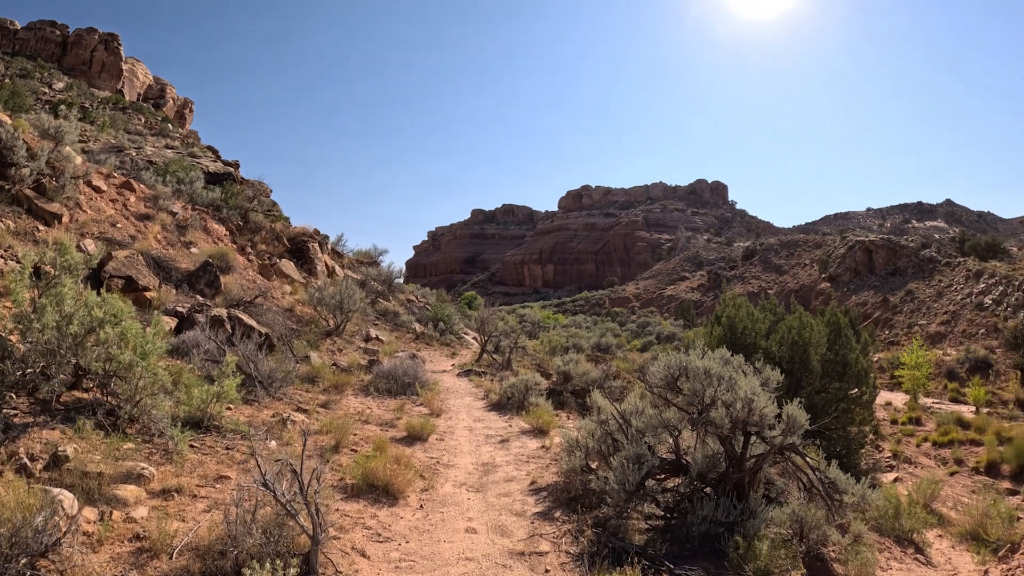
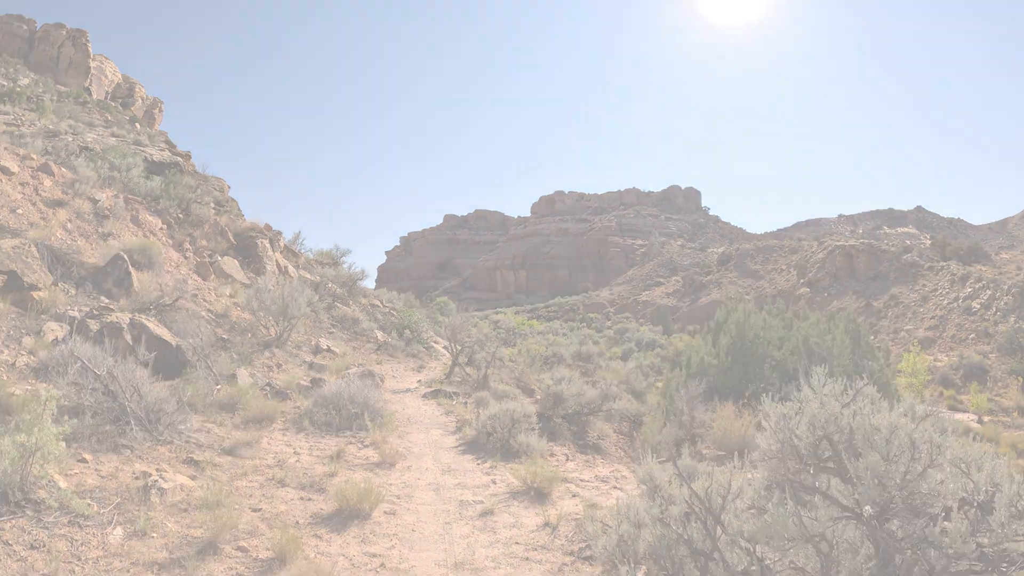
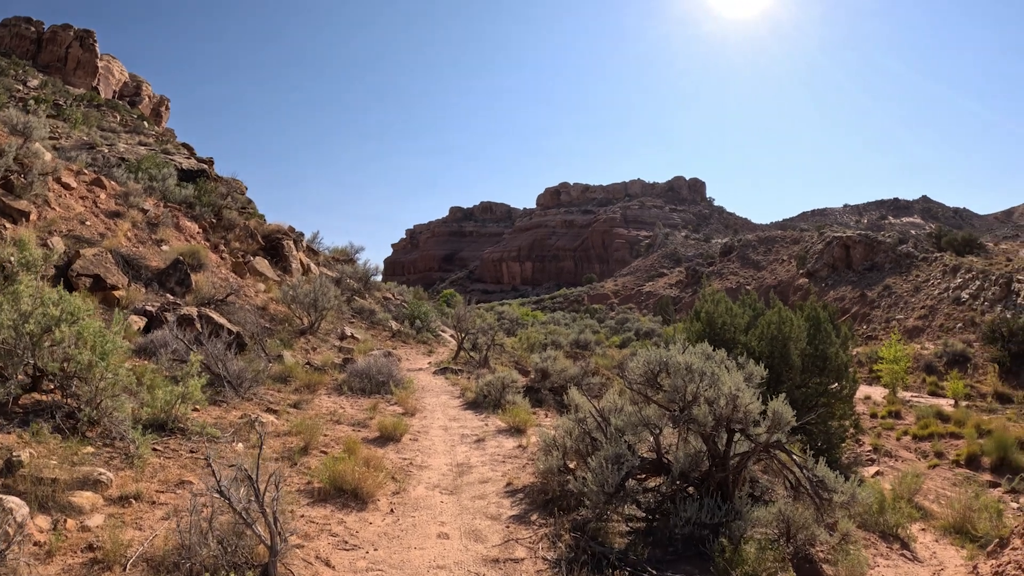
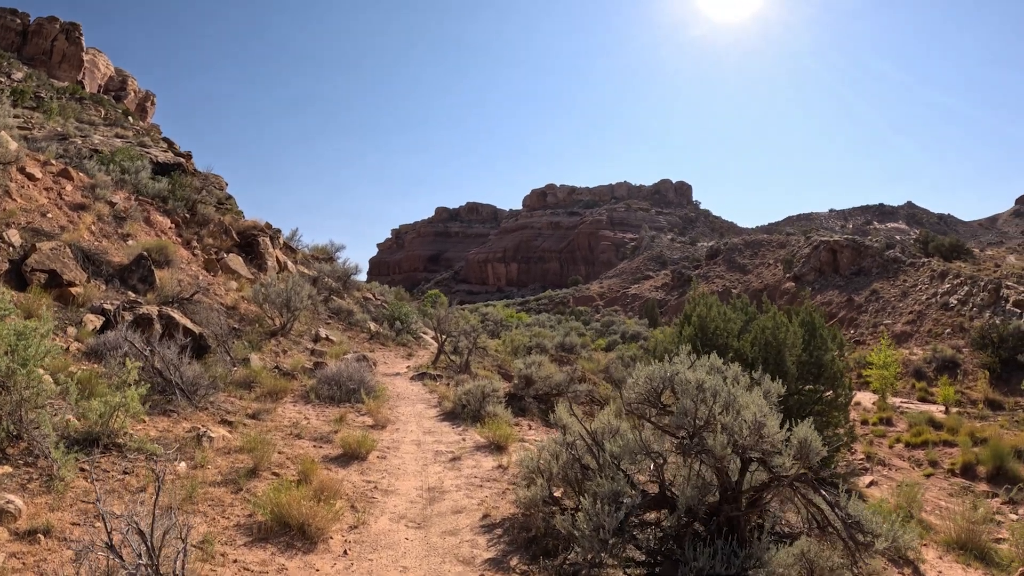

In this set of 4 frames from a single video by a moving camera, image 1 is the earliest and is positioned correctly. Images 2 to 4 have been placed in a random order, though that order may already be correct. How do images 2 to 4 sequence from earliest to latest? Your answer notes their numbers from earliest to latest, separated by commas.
3, 4, 2
